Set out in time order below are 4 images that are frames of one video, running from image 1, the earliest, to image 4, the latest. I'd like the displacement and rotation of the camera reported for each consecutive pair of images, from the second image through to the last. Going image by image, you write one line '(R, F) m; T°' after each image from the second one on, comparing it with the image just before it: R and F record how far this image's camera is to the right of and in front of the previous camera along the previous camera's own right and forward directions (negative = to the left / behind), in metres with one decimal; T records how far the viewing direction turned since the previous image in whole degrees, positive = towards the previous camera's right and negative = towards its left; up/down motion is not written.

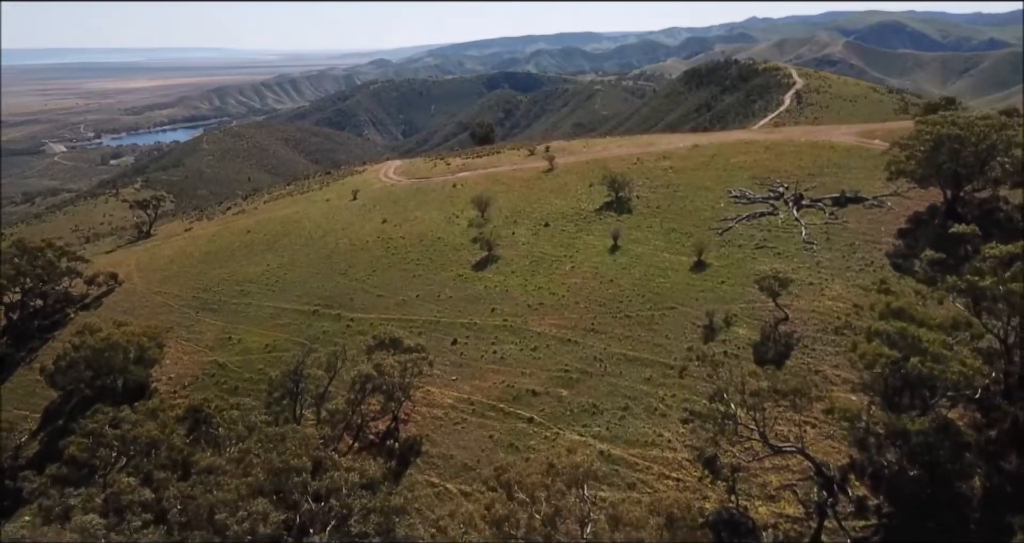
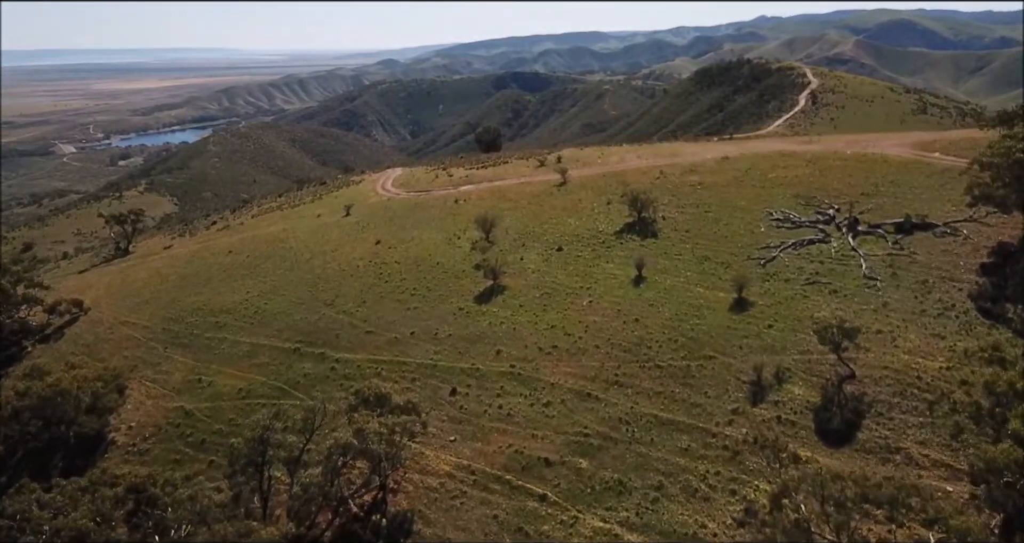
(0.0, +5.5) m; -1°
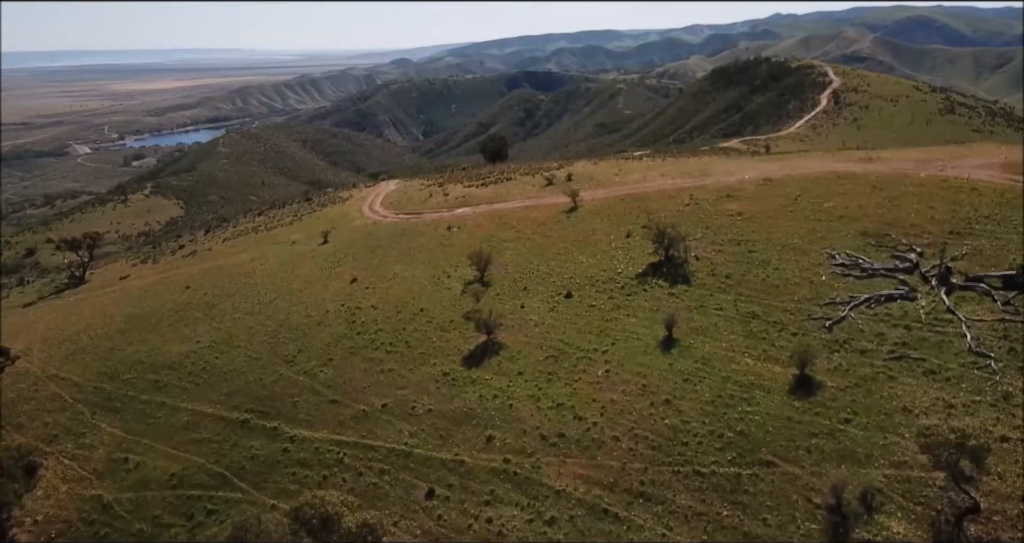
(+0.6, +7.5) m; -1°
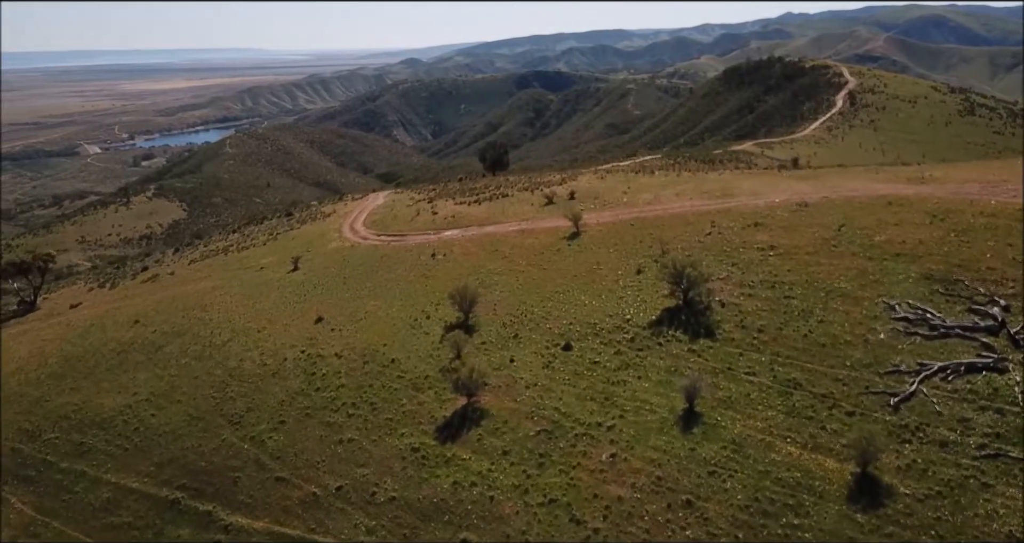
(+0.8, +5.6) m; -1°
